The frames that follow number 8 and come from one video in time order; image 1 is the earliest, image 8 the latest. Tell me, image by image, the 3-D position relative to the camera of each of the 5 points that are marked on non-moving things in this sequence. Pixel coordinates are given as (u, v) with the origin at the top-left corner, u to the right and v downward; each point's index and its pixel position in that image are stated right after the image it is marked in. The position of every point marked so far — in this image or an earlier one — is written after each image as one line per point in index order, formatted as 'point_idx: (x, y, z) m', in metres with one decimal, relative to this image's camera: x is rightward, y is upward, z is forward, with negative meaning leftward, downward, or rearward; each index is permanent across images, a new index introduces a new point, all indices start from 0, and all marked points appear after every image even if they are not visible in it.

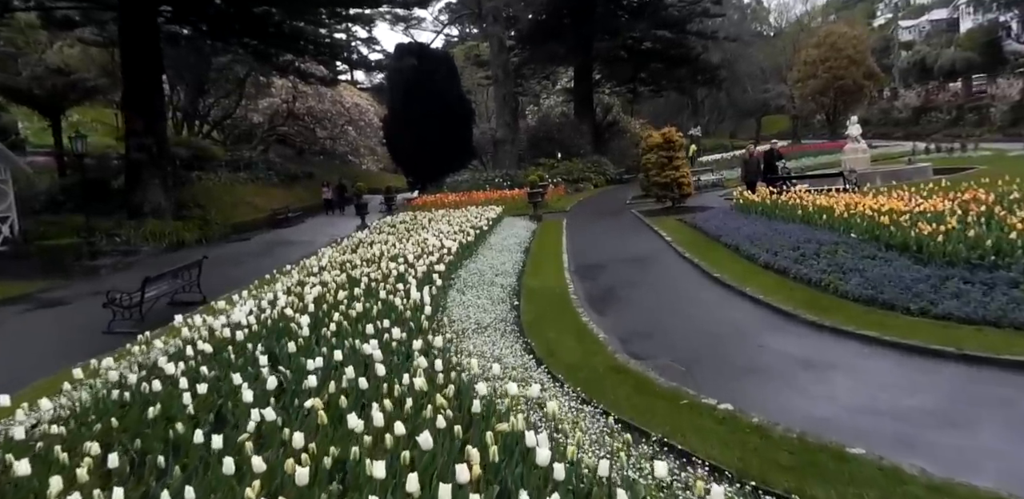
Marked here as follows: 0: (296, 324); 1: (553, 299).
0: (-1.8, -0.6, +5.1) m
1: (+0.5, -0.6, +7.9) m
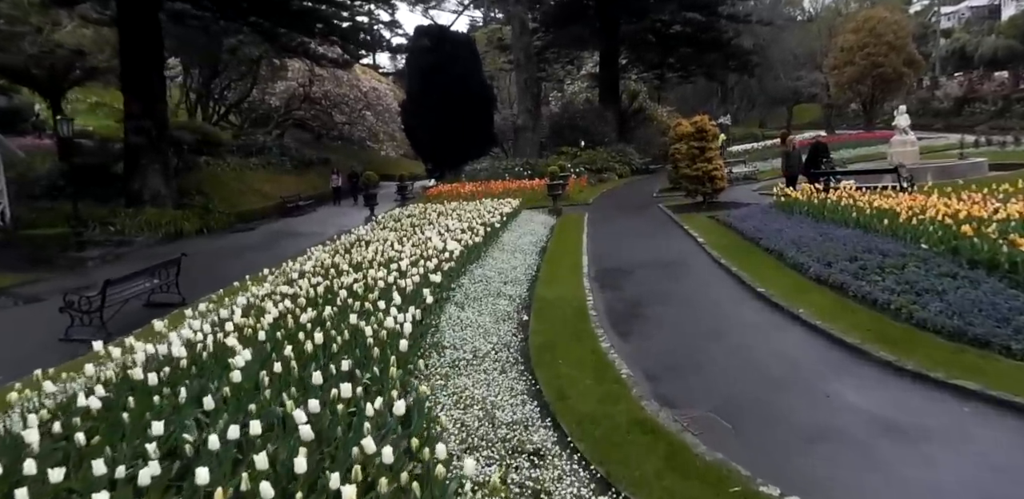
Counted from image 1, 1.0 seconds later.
0: (-1.8, -0.7, +4.1) m
1: (+0.6, -0.7, +6.8) m
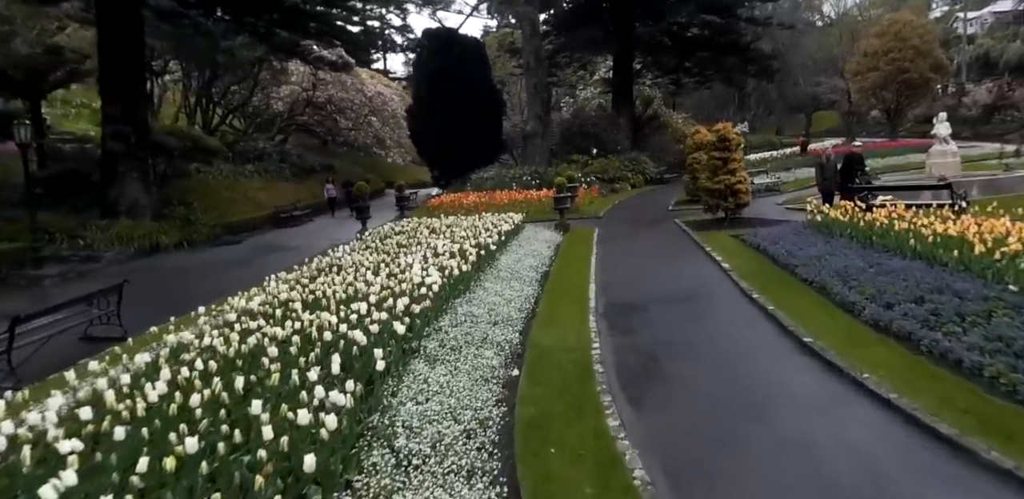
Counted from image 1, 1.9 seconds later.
0: (-2.0, -1.0, +2.8) m
1: (+0.5, -1.1, +5.5) m
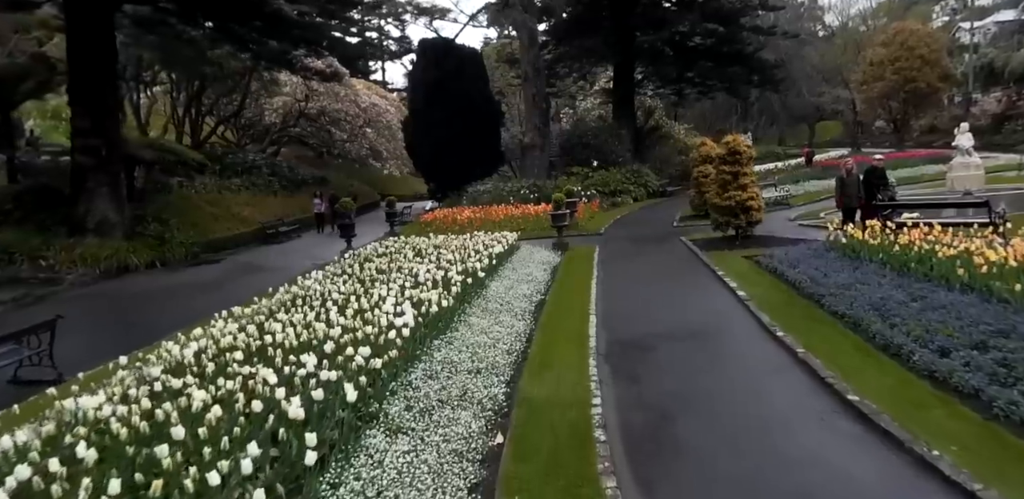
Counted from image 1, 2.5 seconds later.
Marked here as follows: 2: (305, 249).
0: (-2.1, -1.3, +1.8) m
1: (+0.4, -1.4, +4.5) m
2: (-5.7, 0.0, +17.2) m
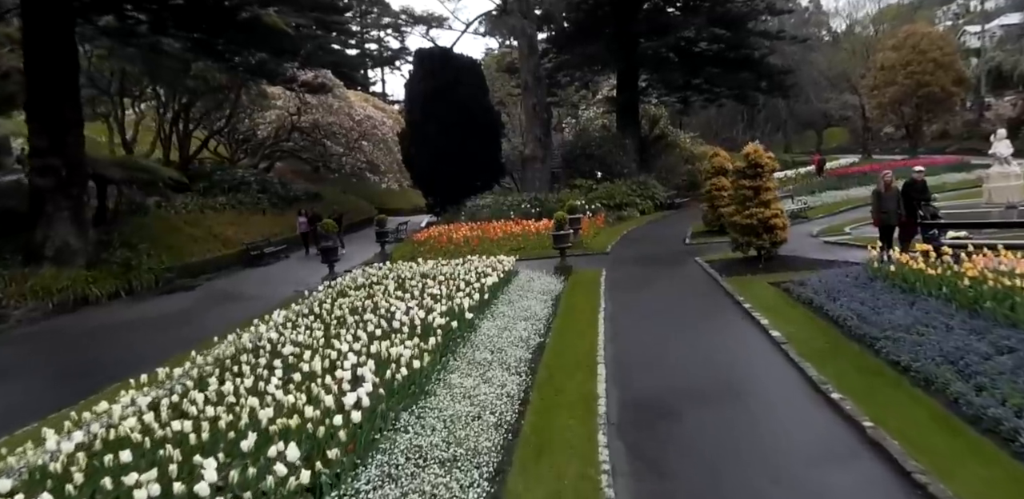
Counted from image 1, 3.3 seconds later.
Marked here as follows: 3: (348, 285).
0: (-2.2, -1.6, +0.5) m
1: (+0.3, -1.7, +3.2) m
2: (-5.8, -0.6, +16.0) m
3: (-2.6, -0.6, +9.9) m
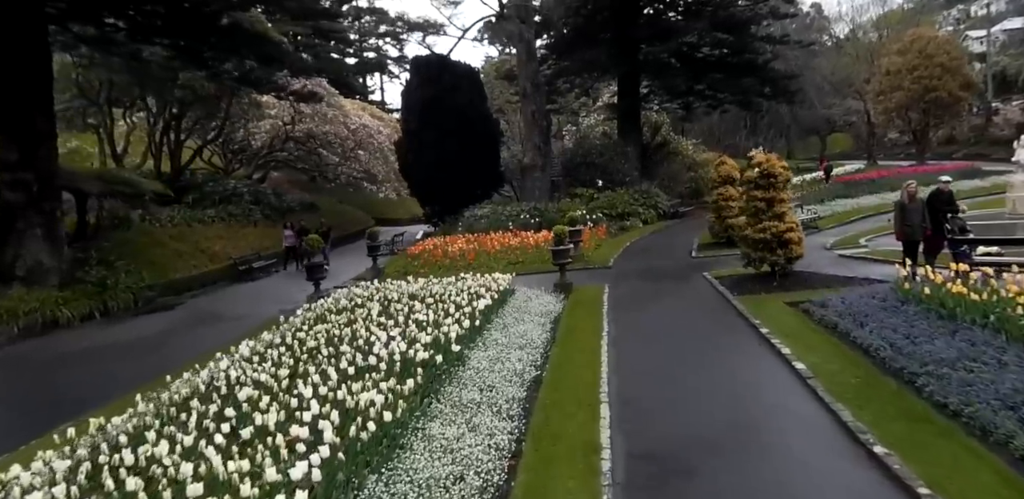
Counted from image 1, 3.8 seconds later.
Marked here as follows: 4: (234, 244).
0: (-2.3, -1.8, -0.3) m
1: (+0.2, -1.9, +2.4) m
2: (-5.8, -1.0, +15.2) m
3: (-2.7, -0.9, +9.1) m
4: (-8.8, +0.2, +19.8) m
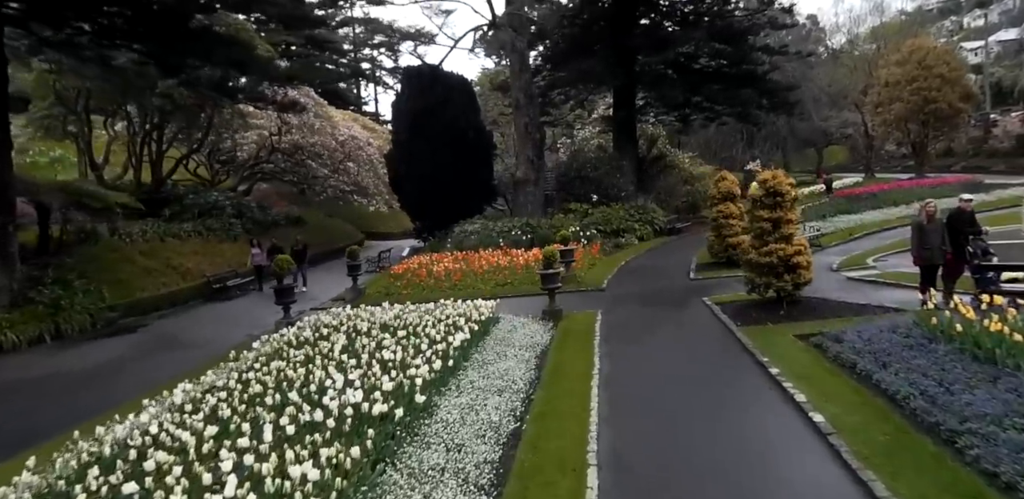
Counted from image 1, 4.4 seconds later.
0: (-2.5, -2.0, -1.2) m
1: (0.0, -2.1, +1.5) m
2: (-6.1, -1.5, +14.3) m
3: (-2.9, -1.2, +8.2) m
4: (-9.1, -0.4, +18.9) m
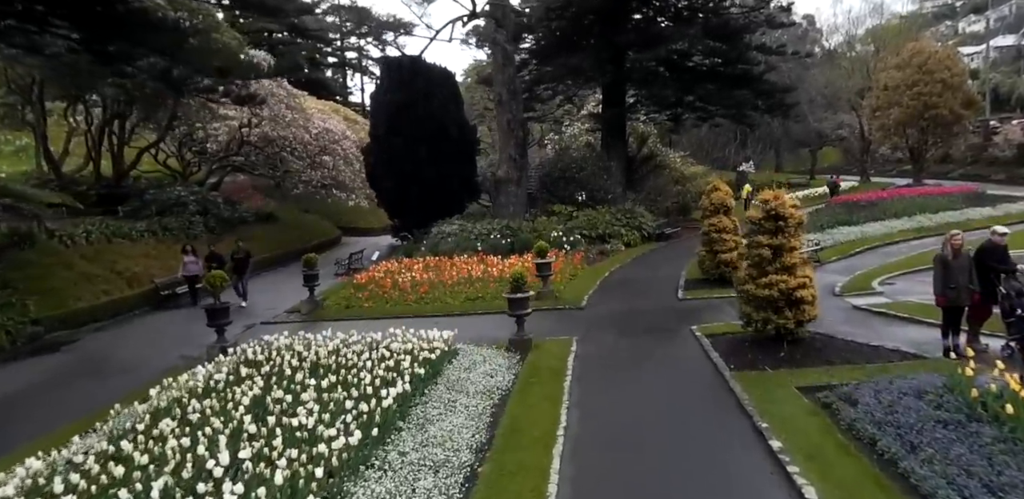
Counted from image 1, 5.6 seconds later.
0: (-2.9, -2.4, -2.5) m
1: (-0.5, -2.6, +0.2) m
2: (-6.7, -1.6, +12.9) m
3: (-3.5, -1.5, +6.9) m
4: (-9.8, -0.4, +17.4) m
